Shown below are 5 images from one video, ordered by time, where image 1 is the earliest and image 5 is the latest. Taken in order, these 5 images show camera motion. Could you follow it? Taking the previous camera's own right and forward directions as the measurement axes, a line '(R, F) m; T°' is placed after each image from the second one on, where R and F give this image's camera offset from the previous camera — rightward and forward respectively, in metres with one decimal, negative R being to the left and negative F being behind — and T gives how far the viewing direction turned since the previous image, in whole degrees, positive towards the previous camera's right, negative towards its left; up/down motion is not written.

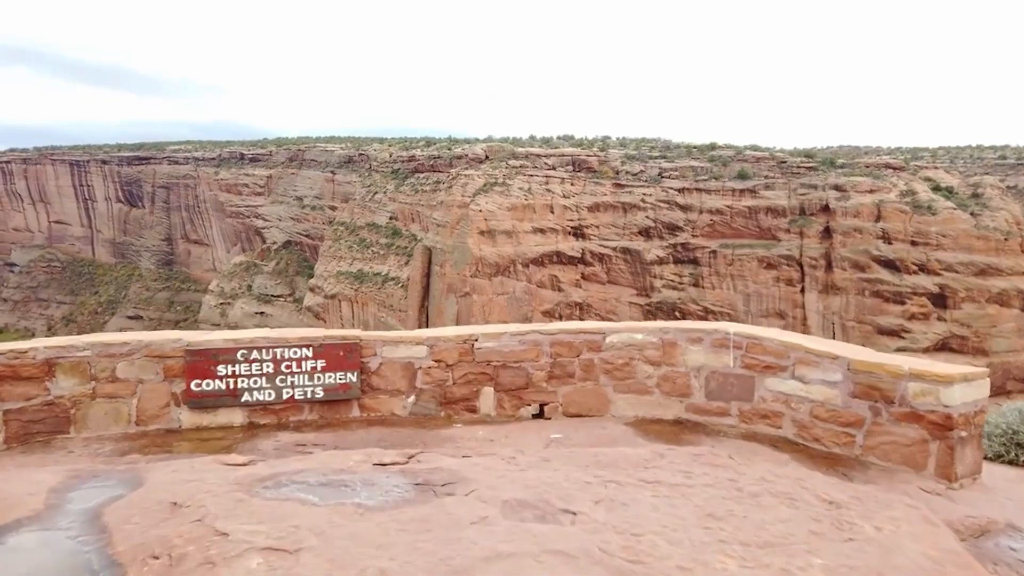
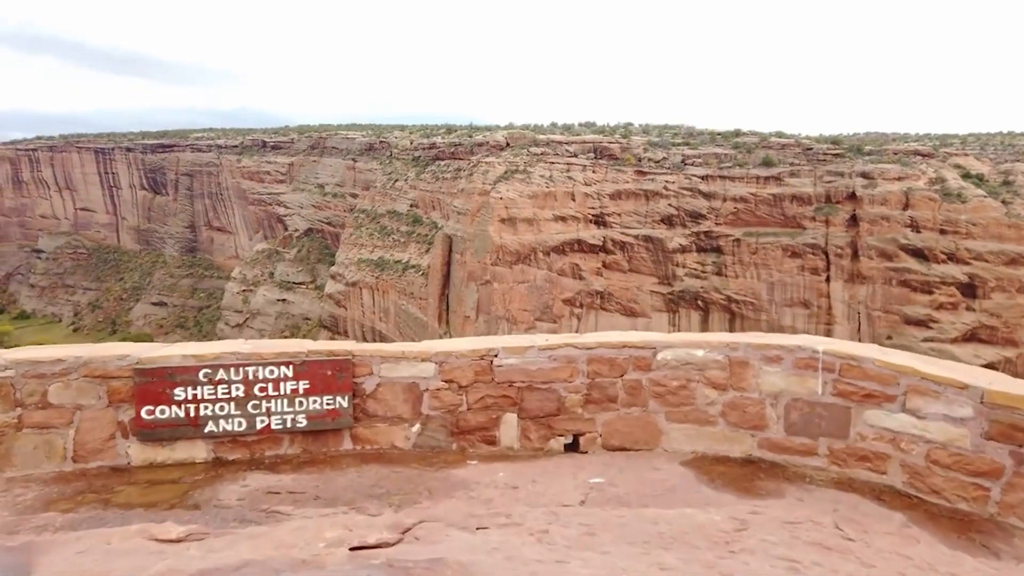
(0.0, +0.8) m; -2°
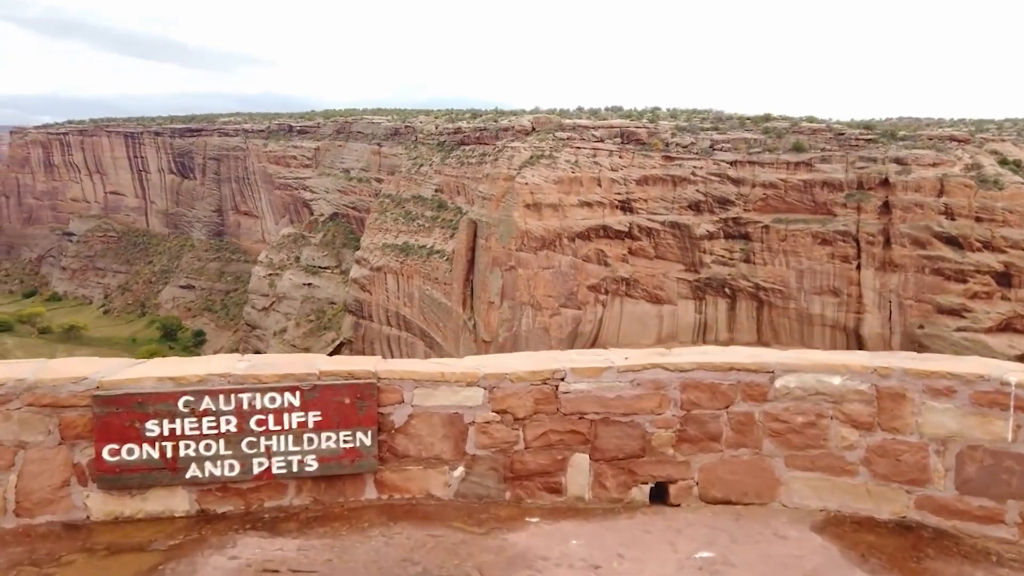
(-0.2, +0.8) m; -2°
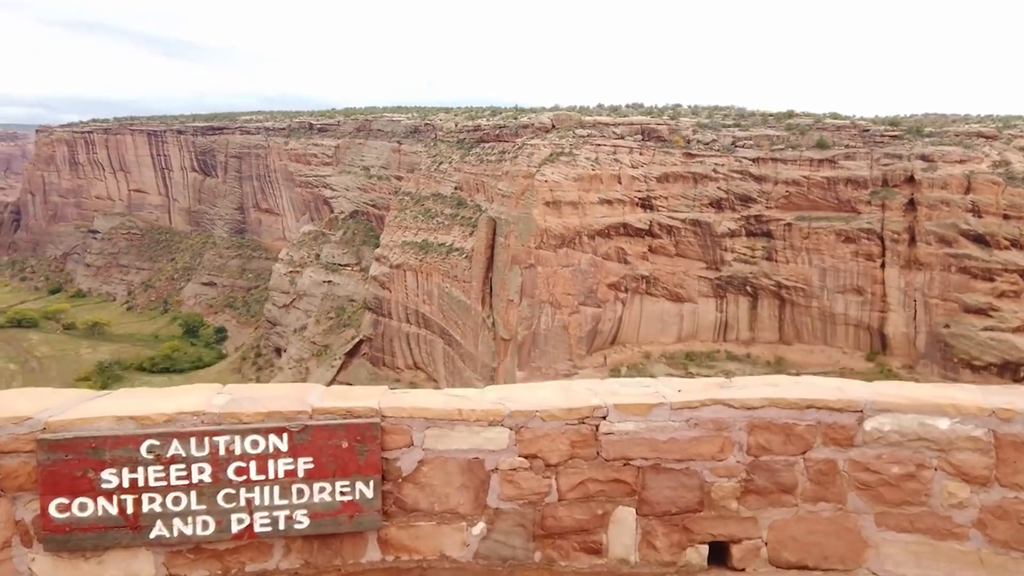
(0.0, +0.4) m; -1°
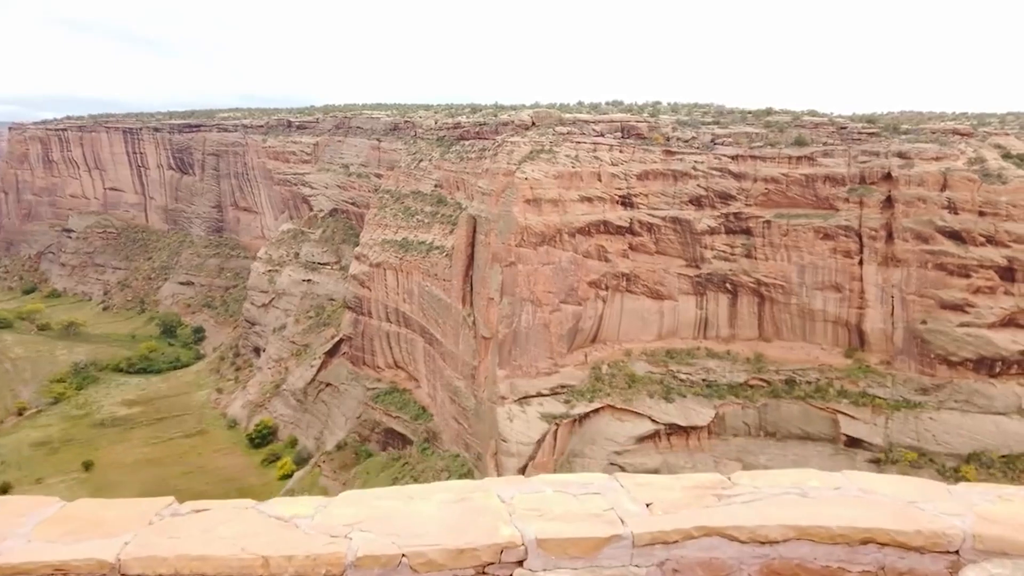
(+0.2, +0.9) m; +1°
